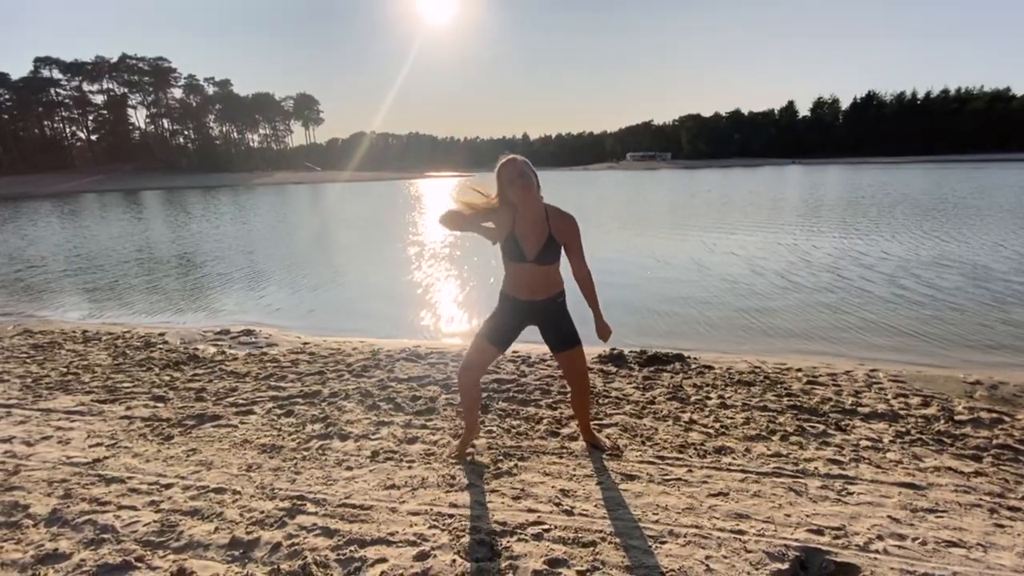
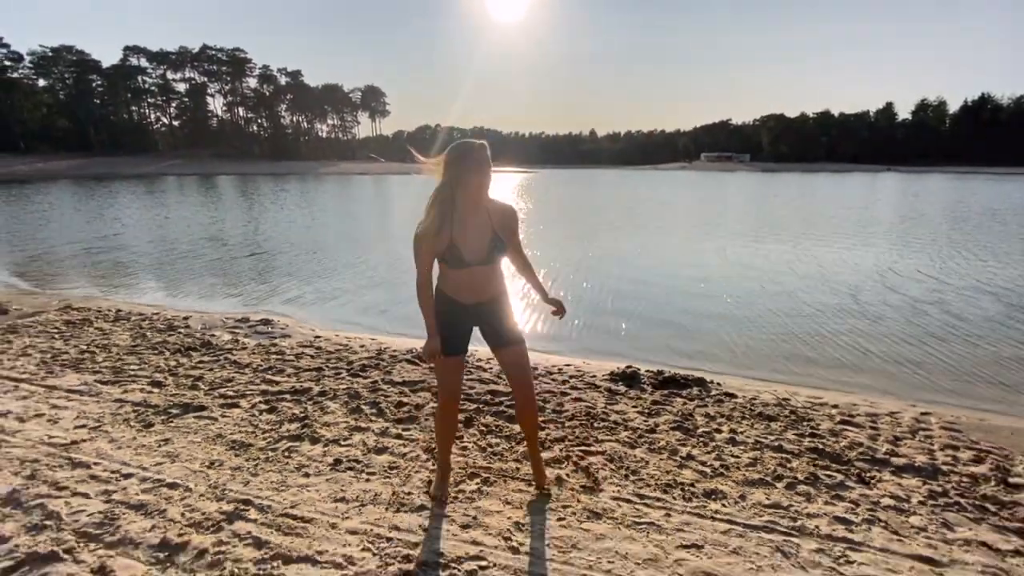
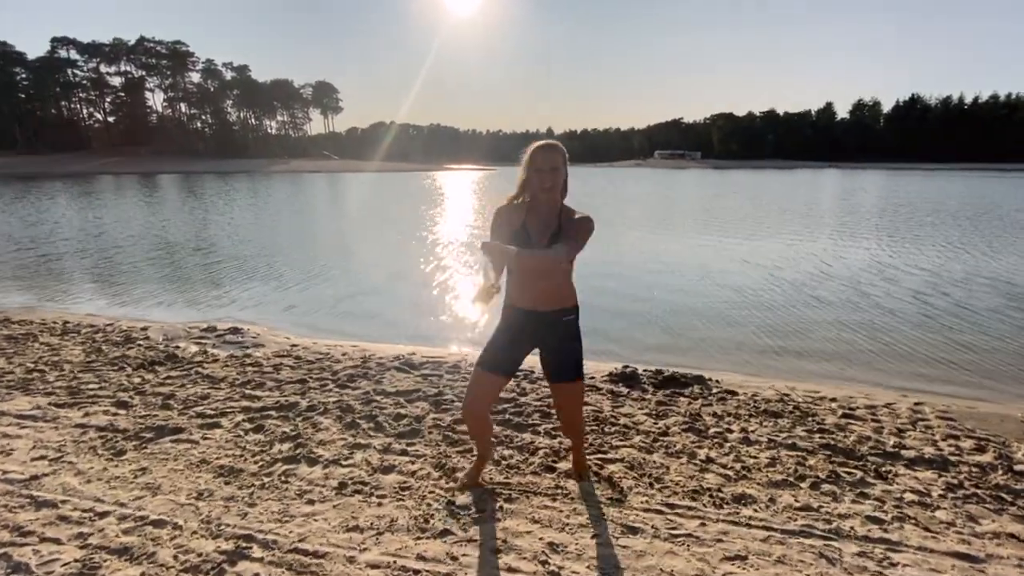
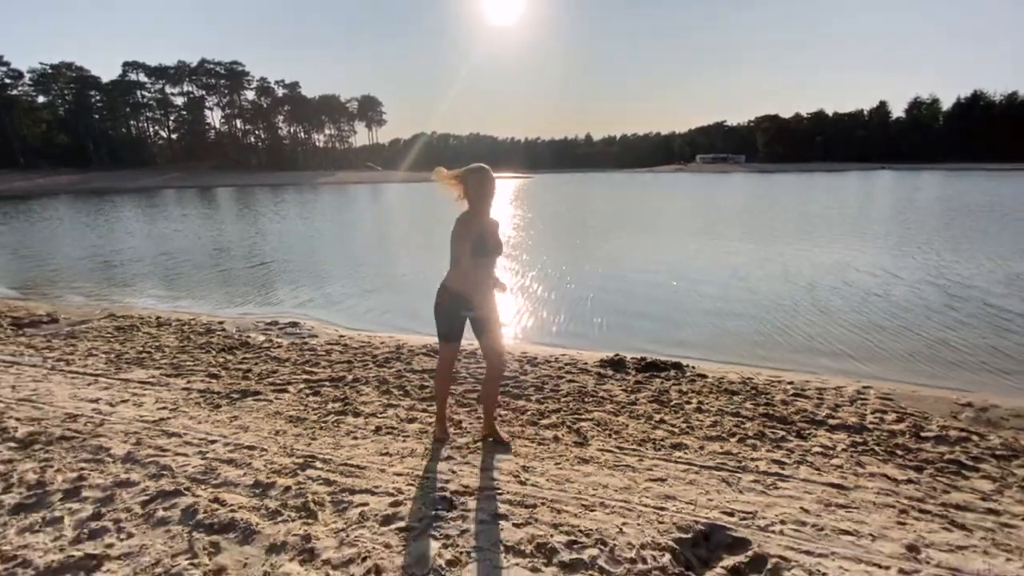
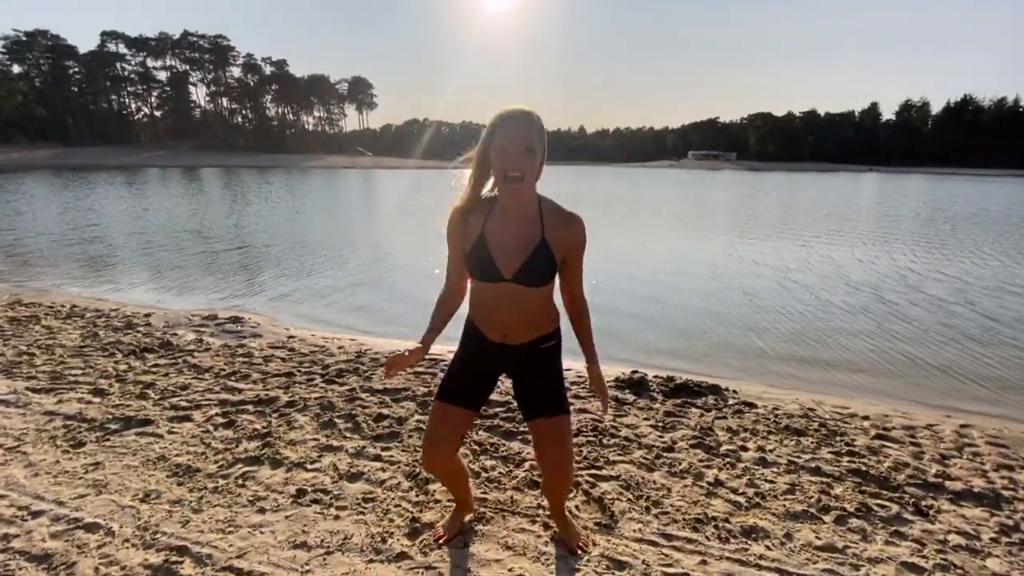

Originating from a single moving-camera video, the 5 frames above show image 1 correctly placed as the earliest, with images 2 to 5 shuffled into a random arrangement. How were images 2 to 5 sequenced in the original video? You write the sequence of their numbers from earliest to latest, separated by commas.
3, 5, 2, 4
